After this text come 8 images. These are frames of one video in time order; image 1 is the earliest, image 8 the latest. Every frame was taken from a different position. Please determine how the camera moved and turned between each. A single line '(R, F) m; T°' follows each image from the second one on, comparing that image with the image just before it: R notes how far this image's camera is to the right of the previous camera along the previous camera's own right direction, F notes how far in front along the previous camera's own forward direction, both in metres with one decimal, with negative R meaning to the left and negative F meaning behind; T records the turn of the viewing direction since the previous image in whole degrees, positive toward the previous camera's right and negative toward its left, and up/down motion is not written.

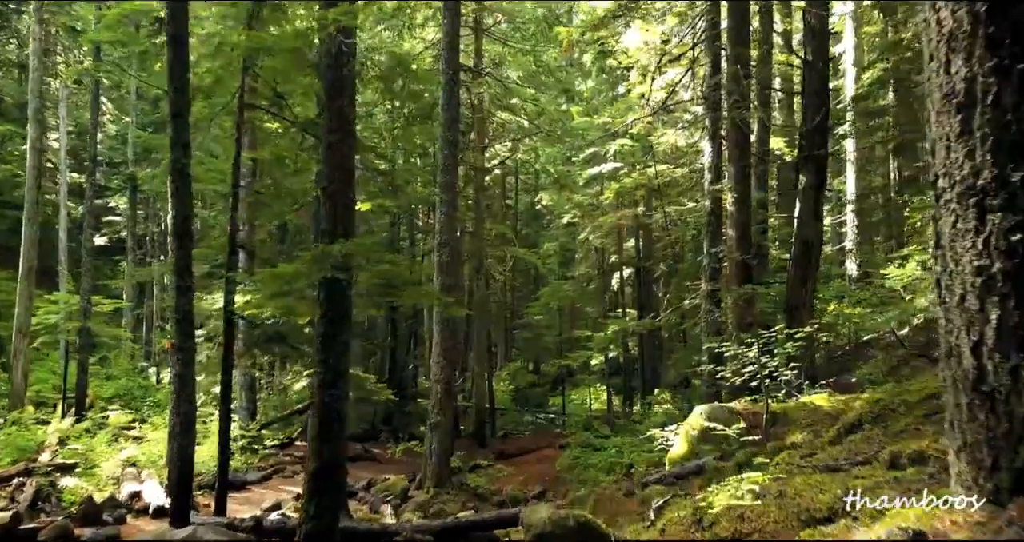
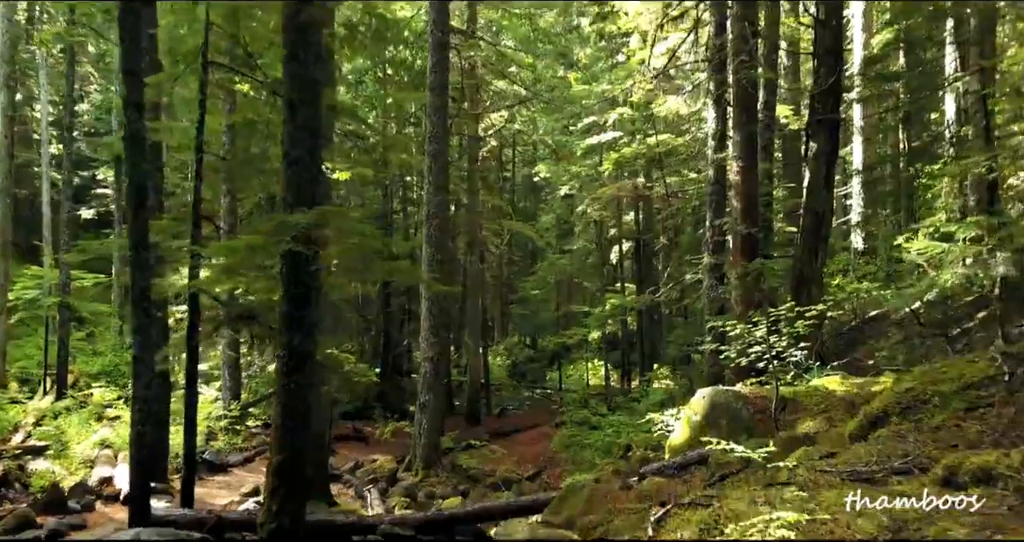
(+0.1, +0.7) m; 0°
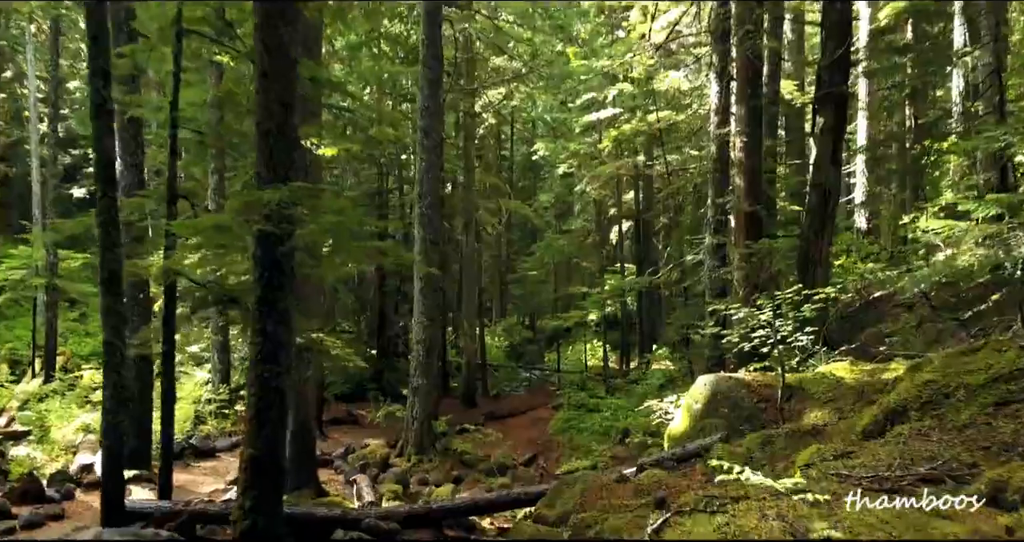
(+0.1, +0.4) m; 0°
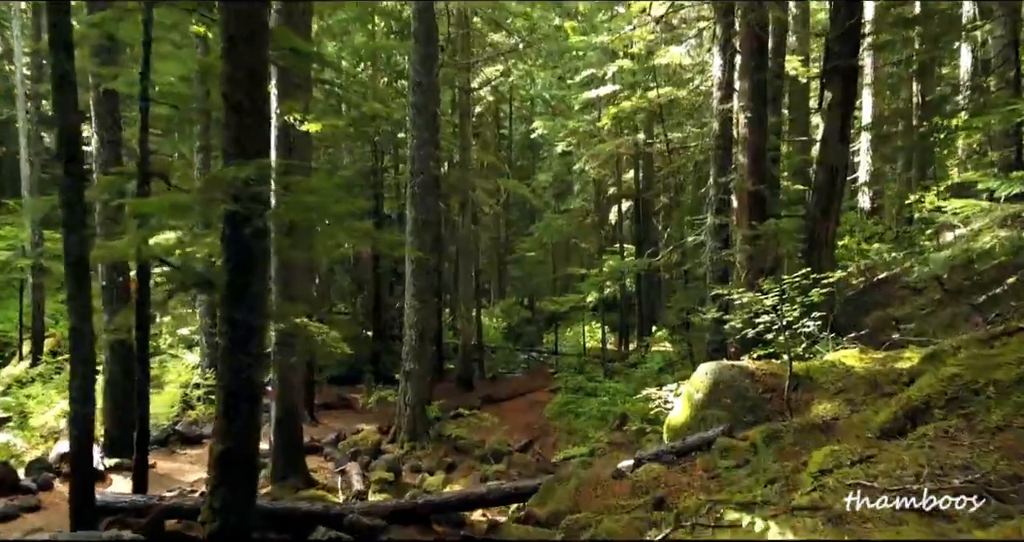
(+0.1, +0.4) m; 0°
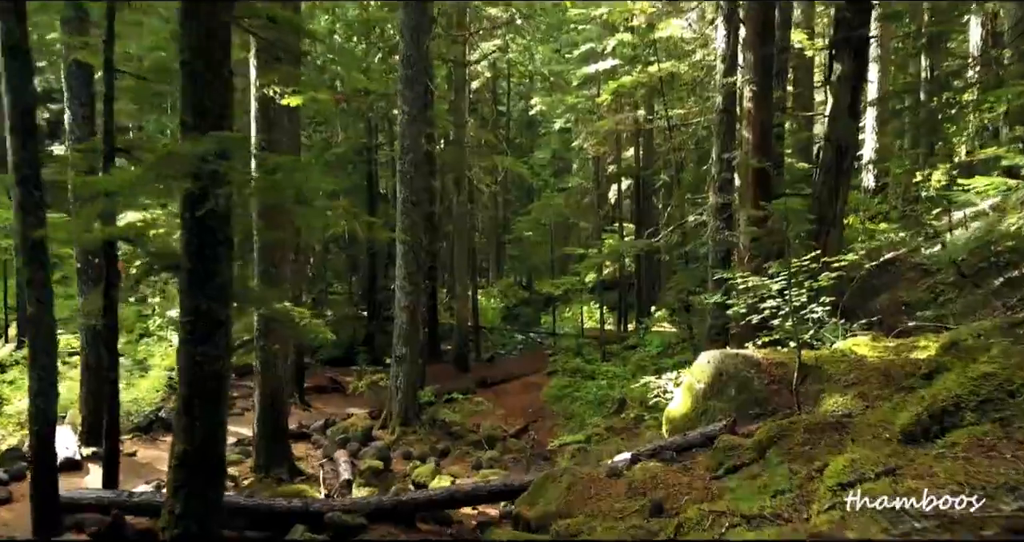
(+0.1, +0.4) m; 0°
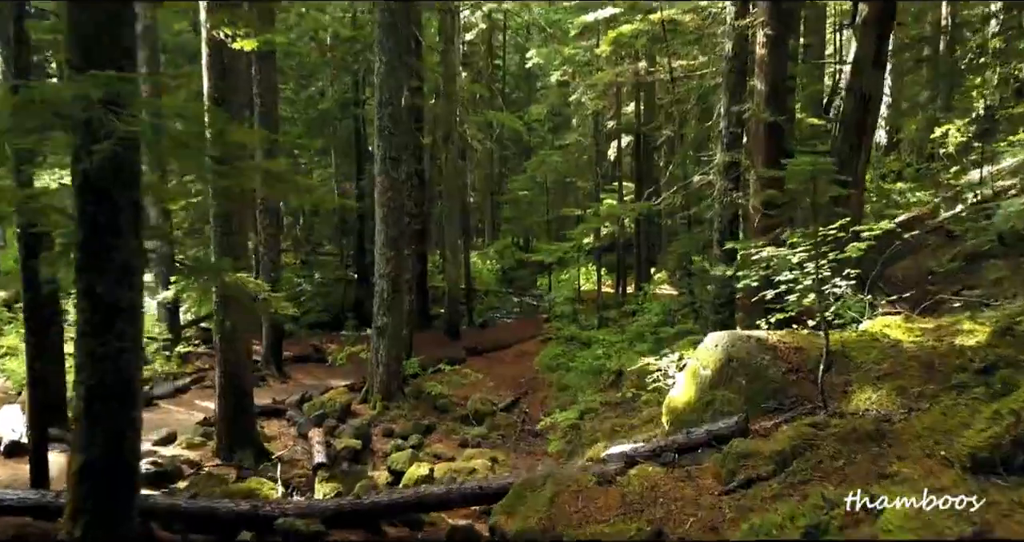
(+0.2, +0.9) m; 0°
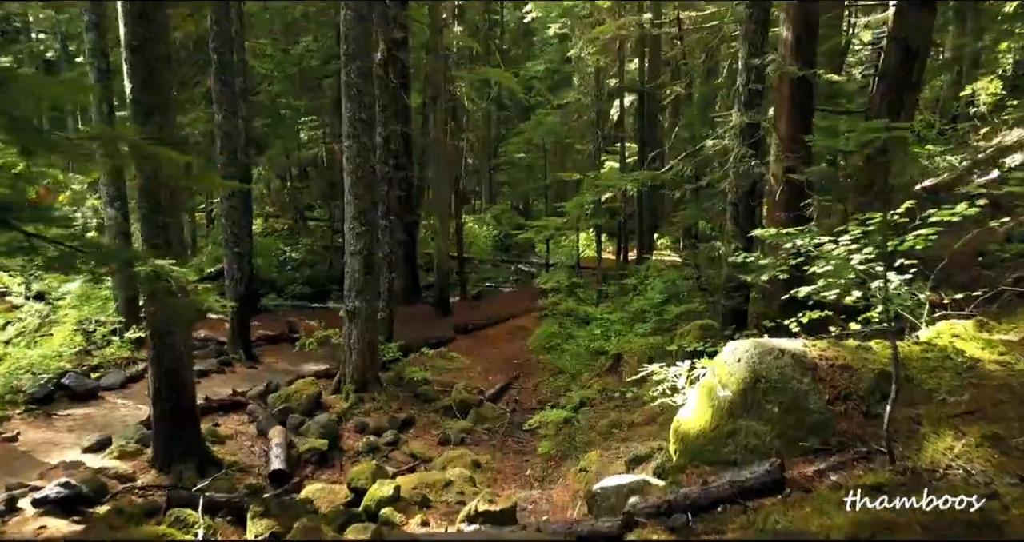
(+0.2, +1.3) m; 0°
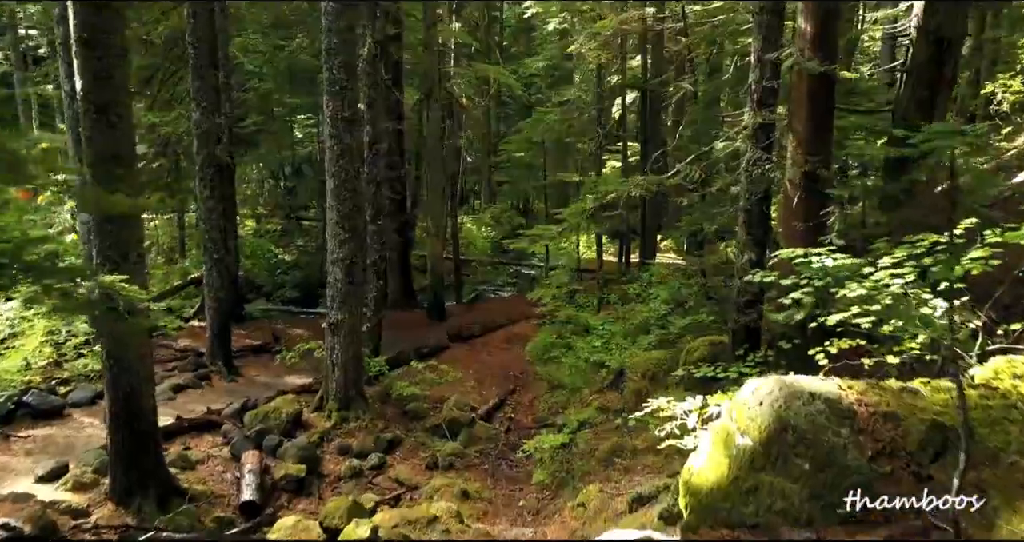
(+0.1, +0.7) m; 0°
